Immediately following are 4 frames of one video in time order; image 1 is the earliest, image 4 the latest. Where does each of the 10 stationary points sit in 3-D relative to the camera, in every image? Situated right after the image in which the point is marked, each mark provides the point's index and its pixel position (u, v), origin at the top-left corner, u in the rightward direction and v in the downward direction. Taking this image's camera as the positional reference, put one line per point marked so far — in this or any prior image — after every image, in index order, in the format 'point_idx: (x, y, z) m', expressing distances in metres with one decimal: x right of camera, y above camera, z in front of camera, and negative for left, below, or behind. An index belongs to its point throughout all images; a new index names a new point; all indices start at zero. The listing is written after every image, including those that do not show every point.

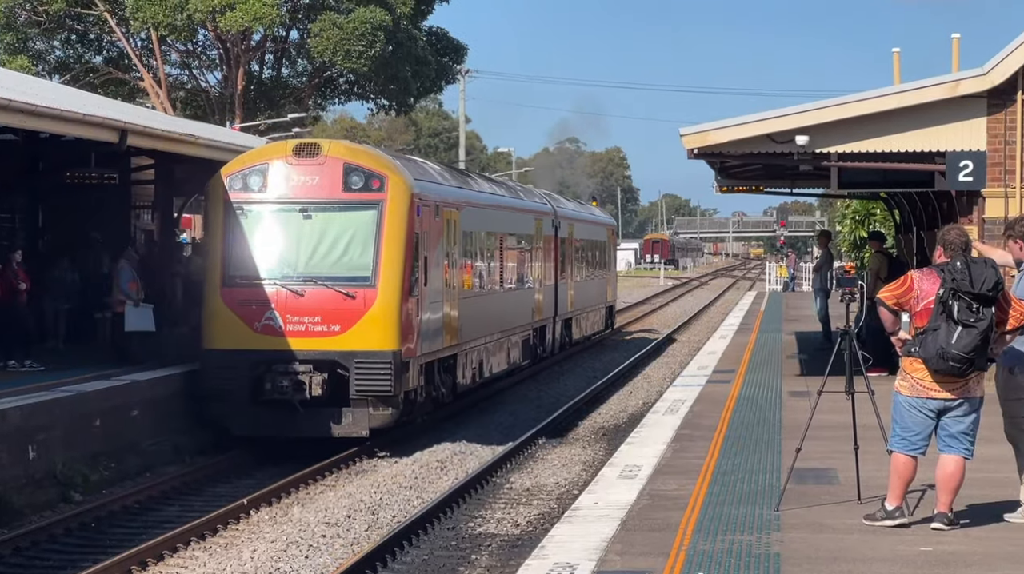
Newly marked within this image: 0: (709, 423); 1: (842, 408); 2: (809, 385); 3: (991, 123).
0: (+1.9, -1.3, +16.6) m
1: (+3.4, -1.2, +17.0) m
2: (+3.2, -1.1, +17.8) m
3: (+5.2, +1.8, +18.4) m
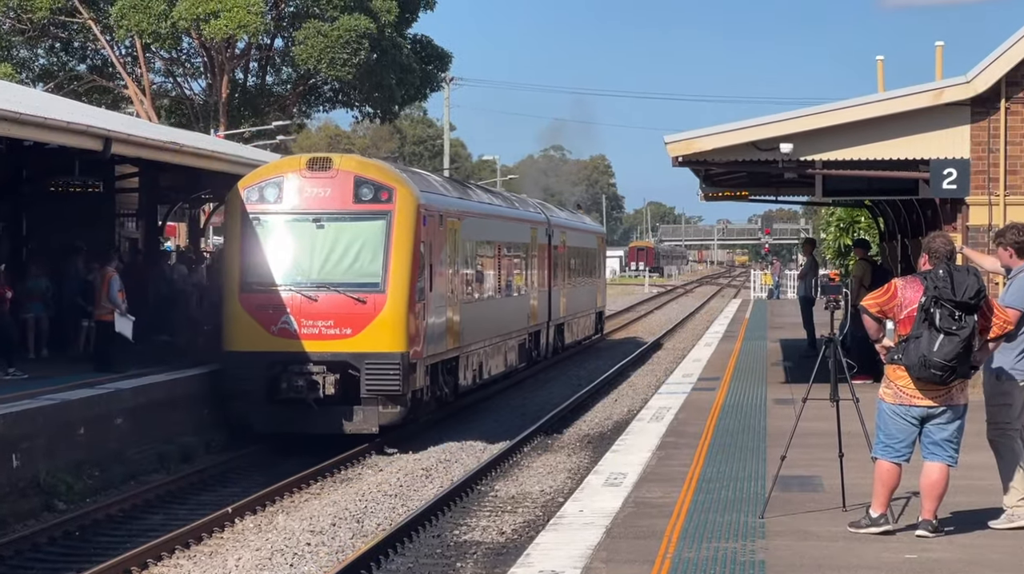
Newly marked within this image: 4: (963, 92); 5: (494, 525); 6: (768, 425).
0: (+1.8, -1.4, +16.6) m
1: (+3.2, -1.3, +17.0) m
2: (+3.0, -1.1, +17.8) m
3: (+5.1, +1.7, +18.4) m
4: (+4.9, +2.1, +18.1) m
5: (-0.2, -2.1, +14.7) m
6: (+2.5, -1.4, +16.7) m
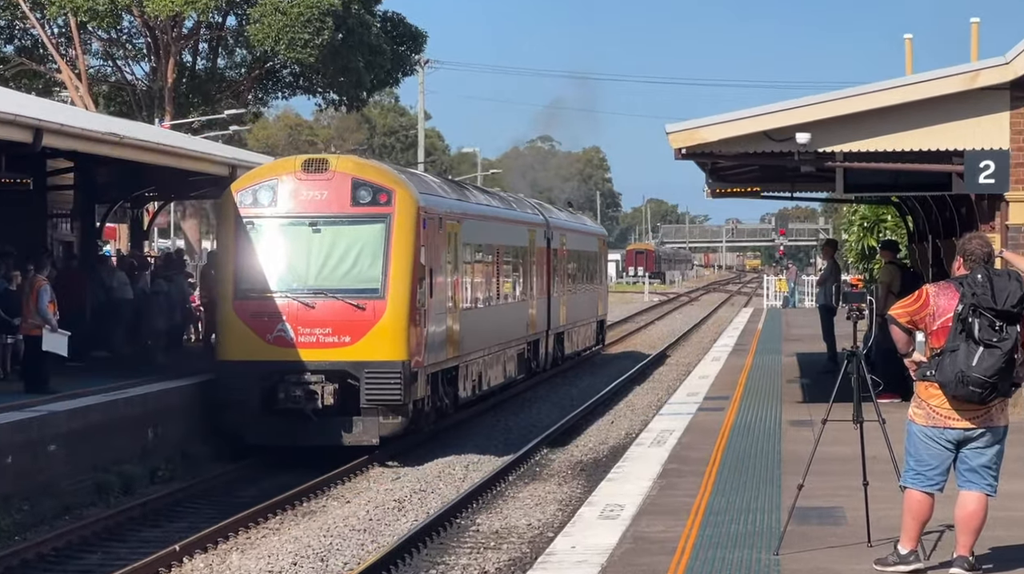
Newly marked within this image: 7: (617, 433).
0: (+1.7, -1.5, +14.8) m
1: (+3.1, -1.4, +15.2) m
2: (+2.9, -1.2, +16.0) m
3: (+5.0, +1.7, +16.6) m
4: (+4.8, +2.1, +16.3) m
5: (-0.3, -2.2, +12.9) m
6: (+2.4, -1.4, +14.9) m
7: (+1.0, -1.5, +16.5) m
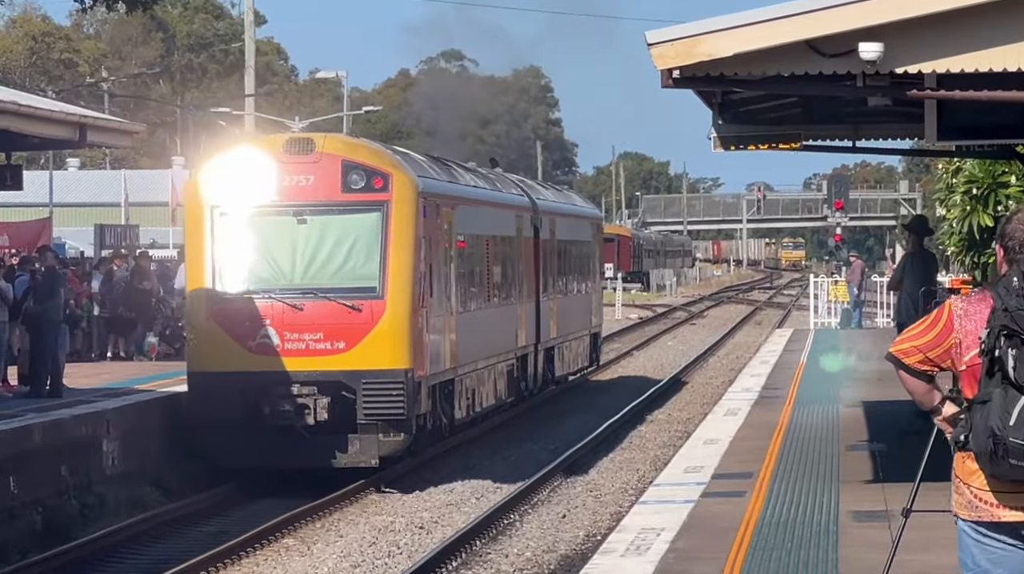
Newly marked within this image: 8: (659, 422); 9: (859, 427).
0: (+1.1, -1.5, +9.2) m
1: (+2.5, -1.4, +9.6) m
2: (+2.3, -1.2, +10.4) m
3: (+4.4, +1.6, +10.9) m
4: (+4.2, +2.0, +10.7) m
5: (-0.9, -2.2, +7.4) m
6: (+1.8, -1.5, +9.3) m
7: (+0.5, -1.5, +11.0) m
8: (+1.7, -1.1, +18.2) m
9: (+3.0, -1.0, +14.8) m
